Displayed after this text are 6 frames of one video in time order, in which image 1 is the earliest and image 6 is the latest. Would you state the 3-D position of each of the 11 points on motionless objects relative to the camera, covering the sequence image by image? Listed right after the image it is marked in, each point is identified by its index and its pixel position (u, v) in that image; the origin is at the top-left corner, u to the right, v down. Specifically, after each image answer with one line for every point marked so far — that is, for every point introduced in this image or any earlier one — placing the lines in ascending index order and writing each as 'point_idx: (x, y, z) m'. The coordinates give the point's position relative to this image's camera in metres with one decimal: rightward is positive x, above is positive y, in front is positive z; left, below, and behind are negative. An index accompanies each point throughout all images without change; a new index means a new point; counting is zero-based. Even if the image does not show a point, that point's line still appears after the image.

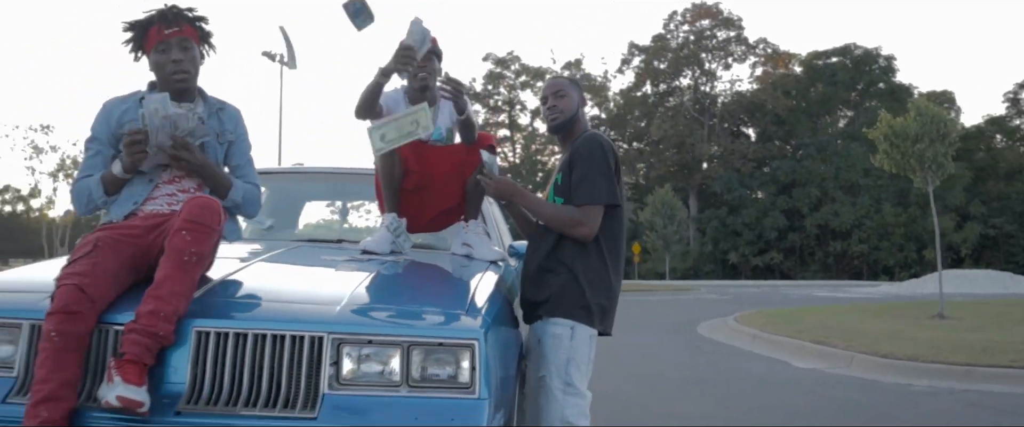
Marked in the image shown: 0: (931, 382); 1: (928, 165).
0: (+3.6, -1.4, +8.5) m
1: (+6.2, +0.7, +15.0) m
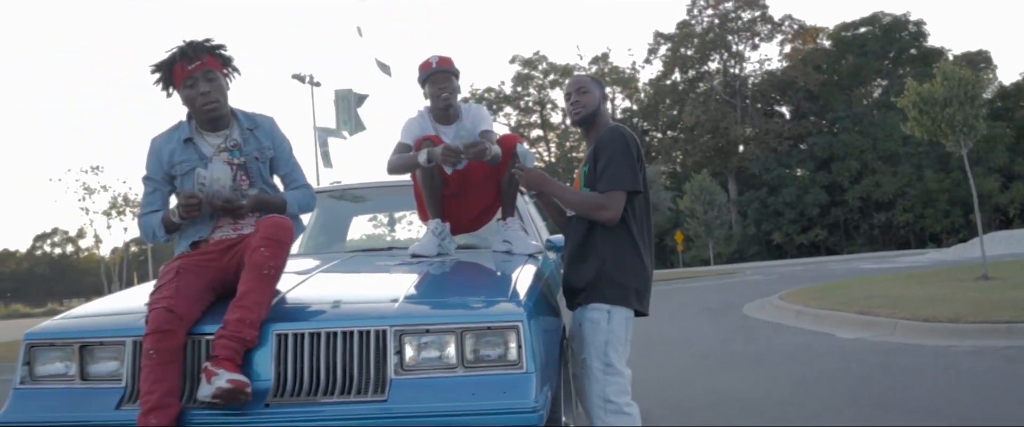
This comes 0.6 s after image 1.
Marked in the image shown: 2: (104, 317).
0: (+4.0, -1.1, +8.7) m
1: (+6.7, +1.3, +15.0) m
2: (-1.3, -0.3, +3.2) m
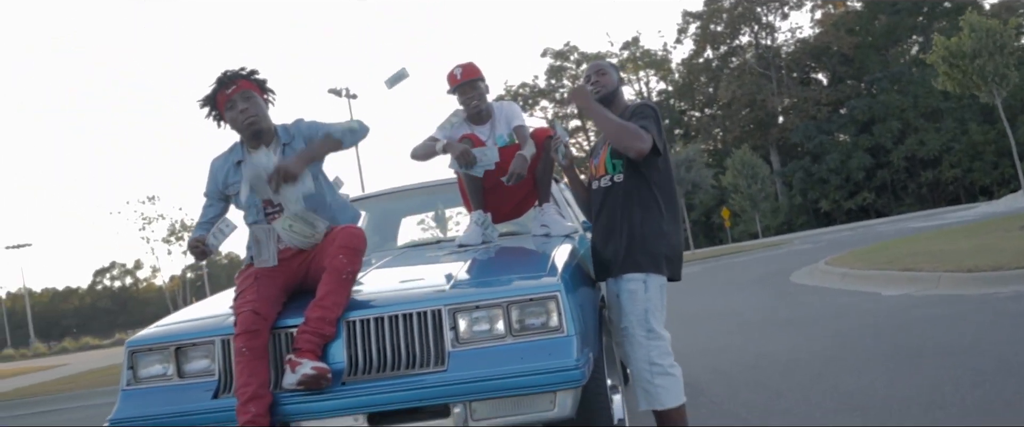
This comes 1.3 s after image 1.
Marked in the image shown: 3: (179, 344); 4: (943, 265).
0: (+4.5, -0.6, +8.8) m
1: (+7.2, +2.0, +15.0) m
2: (-1.1, -0.4, +3.5) m
3: (-1.1, -0.4, +3.4) m
4: (+4.5, -0.5, +10.5) m
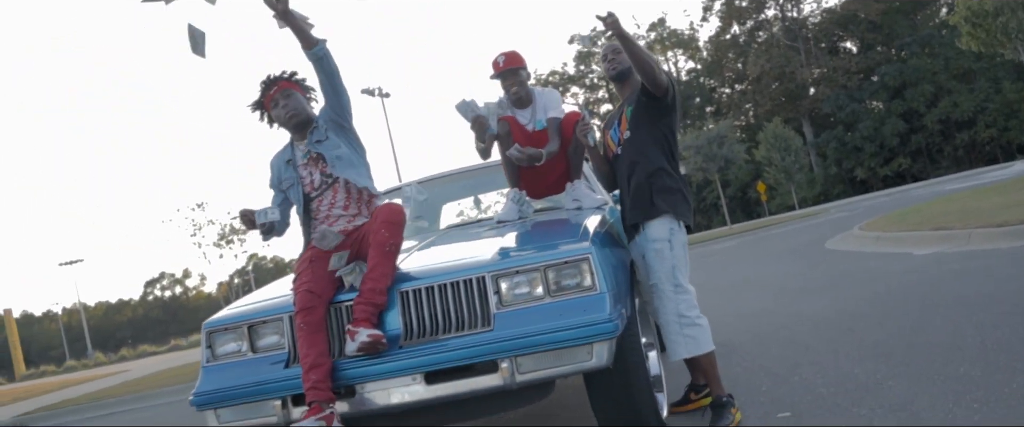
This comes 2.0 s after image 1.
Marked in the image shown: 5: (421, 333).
0: (+4.8, -0.2, +8.9) m
1: (+7.6, +2.7, +15.0) m
2: (-1.0, -0.4, +3.9) m
3: (-1.0, -0.4, +3.8) m
4: (+4.9, -0.1, +10.6) m
5: (-0.3, -0.4, +3.6) m
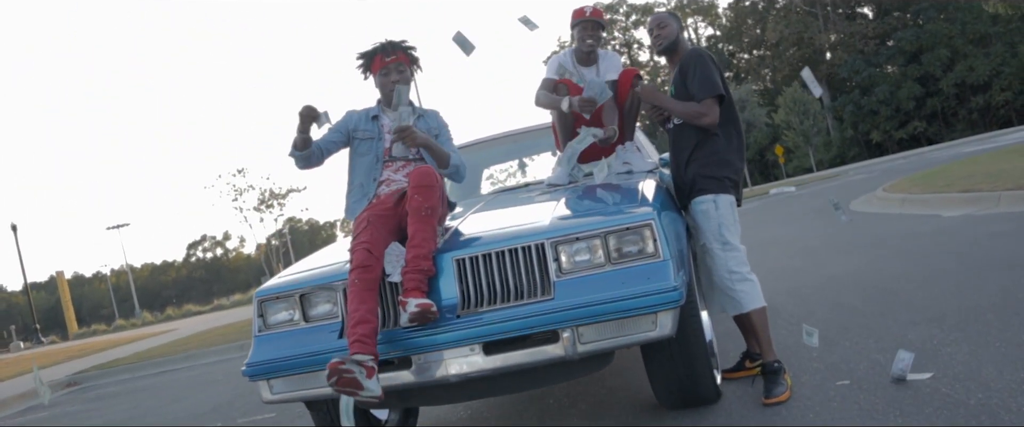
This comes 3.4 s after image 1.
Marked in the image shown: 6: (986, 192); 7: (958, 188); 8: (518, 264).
0: (+5.0, +0.1, +8.8) m
1: (+7.9, +3.2, +14.8) m
2: (-0.8, -0.2, +3.8) m
3: (-0.8, -0.3, +3.7) m
4: (+5.2, +0.3, +10.5) m
5: (-0.1, -0.3, +3.5) m
6: (+4.9, +0.2, +10.4) m
7: (+5.1, +0.3, +11.5) m
8: (0.0, -0.2, +3.5) m
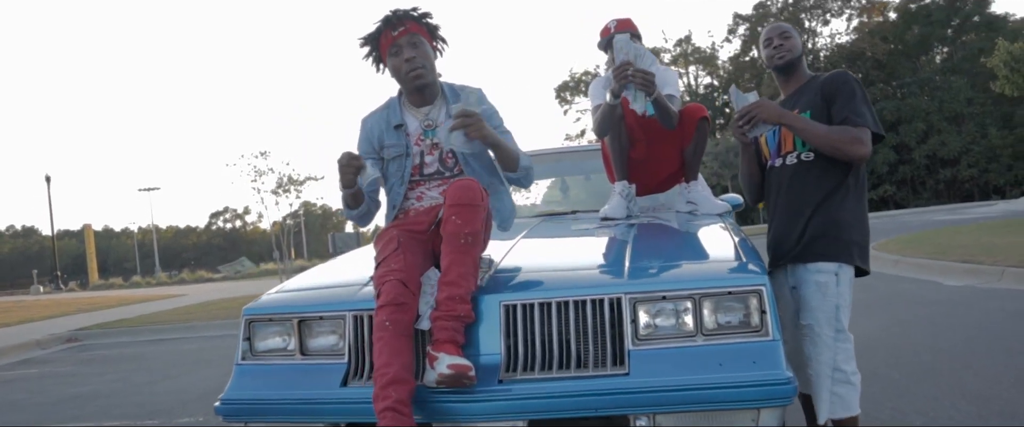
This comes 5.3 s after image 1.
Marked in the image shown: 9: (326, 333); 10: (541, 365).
0: (+4.9, -0.8, +8.4) m
1: (+7.9, +1.8, +14.6) m
2: (-0.7, -0.2, +3.1) m
3: (-0.7, -0.3, +3.0) m
4: (+5.0, -0.7, +10.1) m
5: (0.0, -0.4, +2.8) m
6: (+4.8, -0.7, +9.9) m
7: (+4.9, -0.7, +11.1) m
8: (+0.1, -0.3, +2.8) m
9: (-0.6, -0.4, +3.0) m
10: (0.0, -0.4, +2.8) m
